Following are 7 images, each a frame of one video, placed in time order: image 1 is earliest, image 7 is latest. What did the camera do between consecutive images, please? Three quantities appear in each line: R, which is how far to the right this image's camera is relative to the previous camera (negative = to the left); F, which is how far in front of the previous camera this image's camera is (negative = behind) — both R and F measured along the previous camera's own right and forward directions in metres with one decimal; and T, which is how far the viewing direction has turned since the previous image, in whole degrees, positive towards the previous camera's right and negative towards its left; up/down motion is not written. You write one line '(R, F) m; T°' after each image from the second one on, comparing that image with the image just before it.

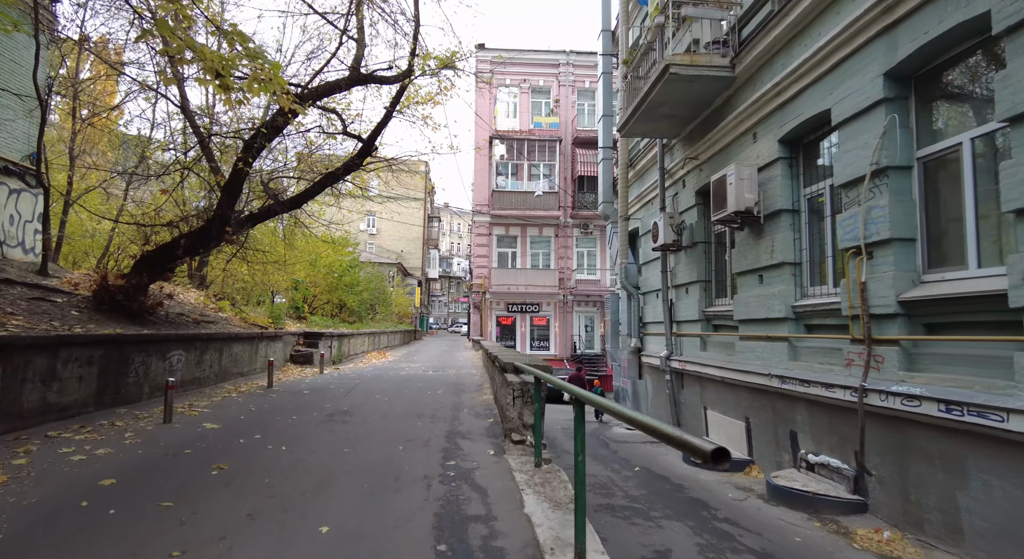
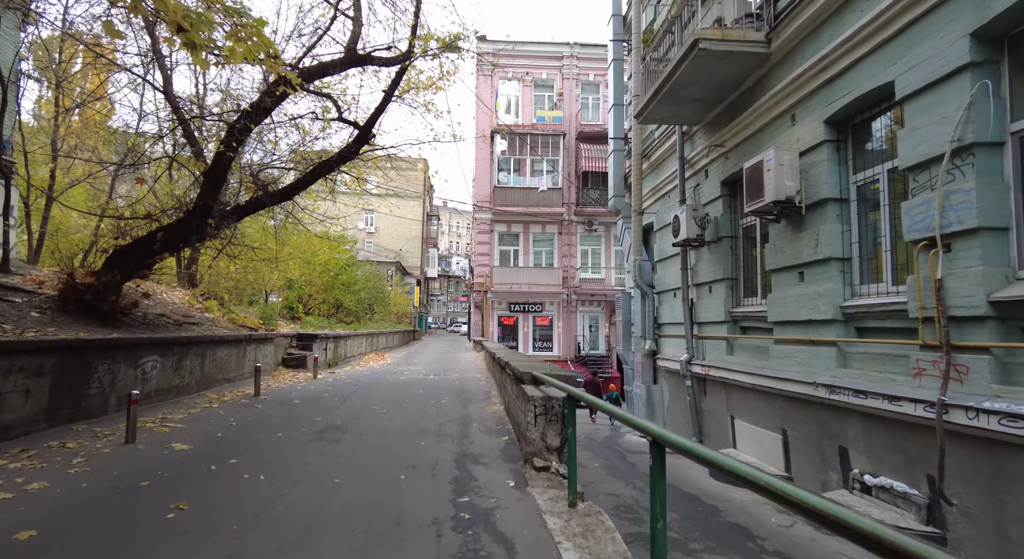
(-0.2, +0.7) m; 0°
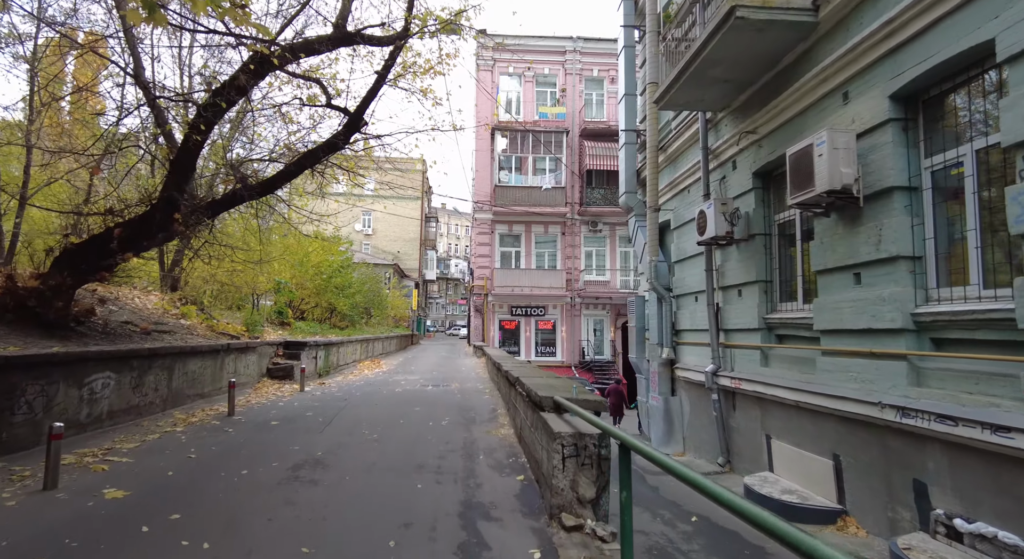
(-0.1, +0.8) m; 0°
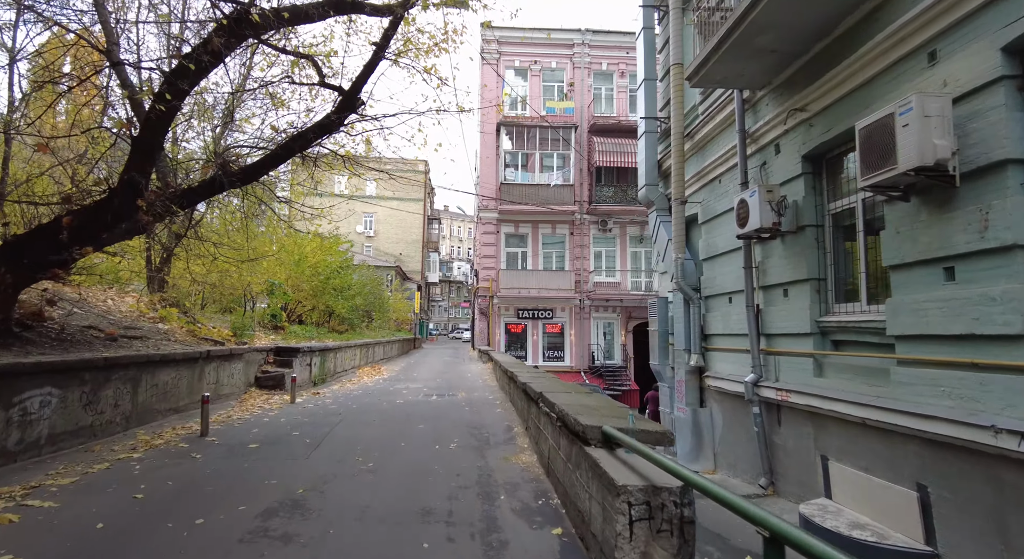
(-0.2, +0.9) m; 0°
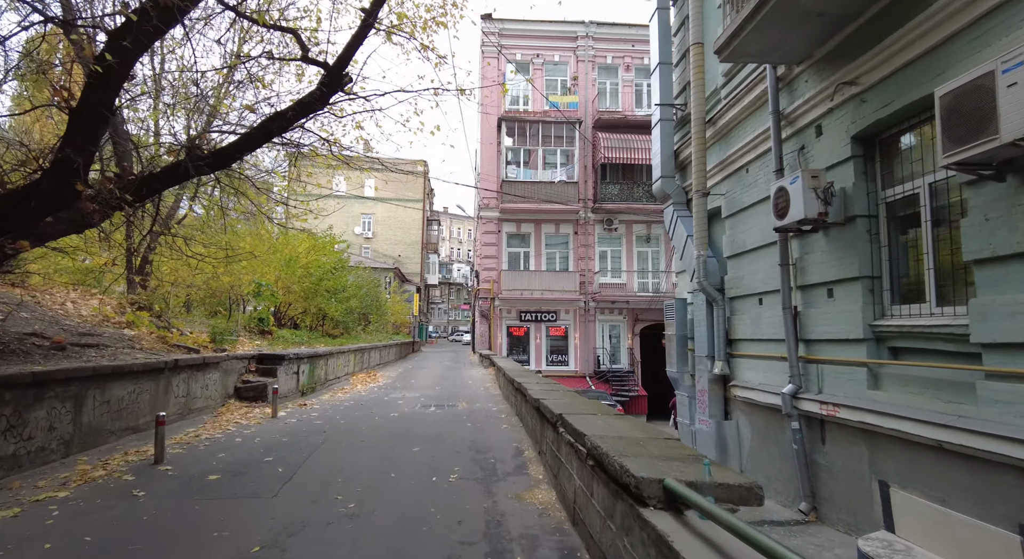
(-0.1, +0.8) m; 0°
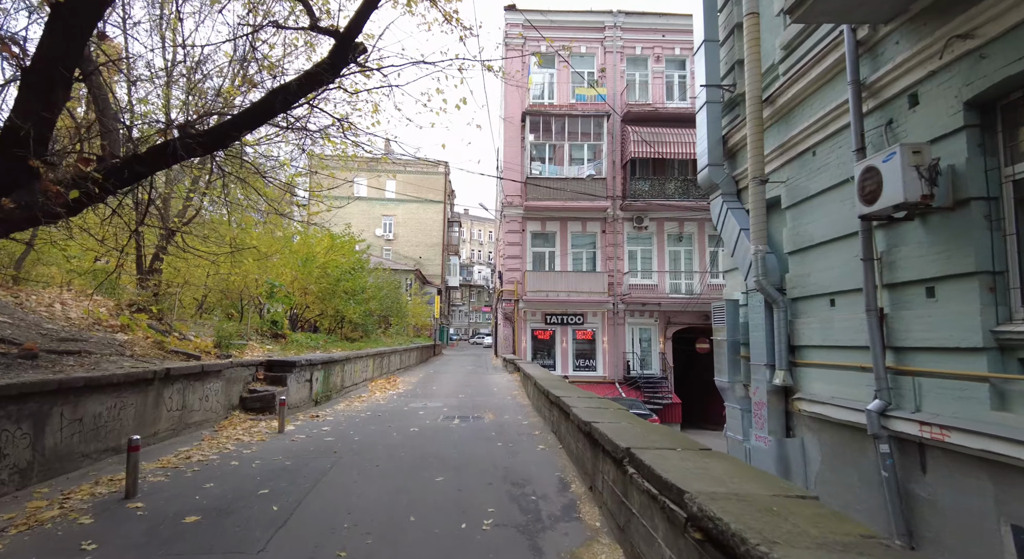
(-0.2, +0.9) m; -2°
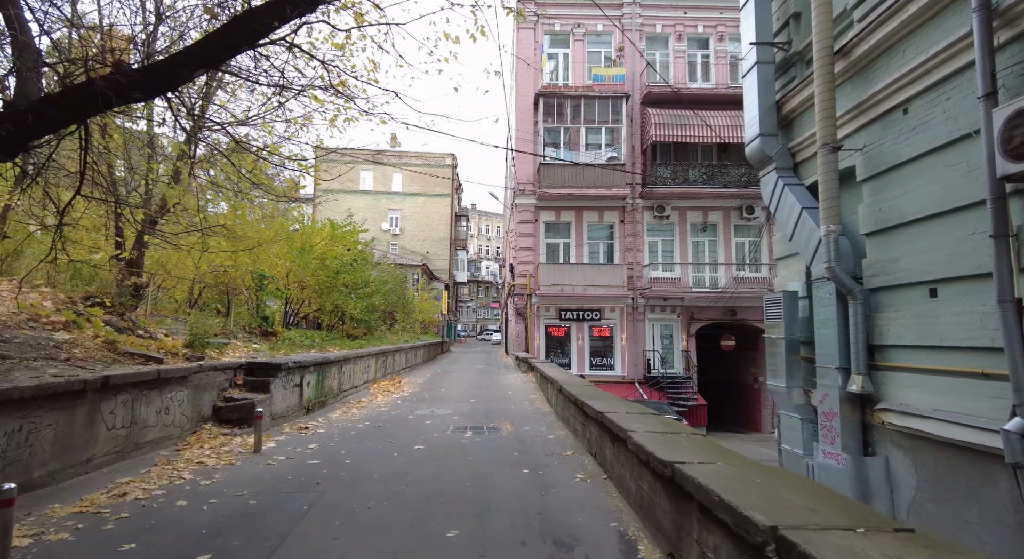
(-0.2, +1.2) m; -1°
